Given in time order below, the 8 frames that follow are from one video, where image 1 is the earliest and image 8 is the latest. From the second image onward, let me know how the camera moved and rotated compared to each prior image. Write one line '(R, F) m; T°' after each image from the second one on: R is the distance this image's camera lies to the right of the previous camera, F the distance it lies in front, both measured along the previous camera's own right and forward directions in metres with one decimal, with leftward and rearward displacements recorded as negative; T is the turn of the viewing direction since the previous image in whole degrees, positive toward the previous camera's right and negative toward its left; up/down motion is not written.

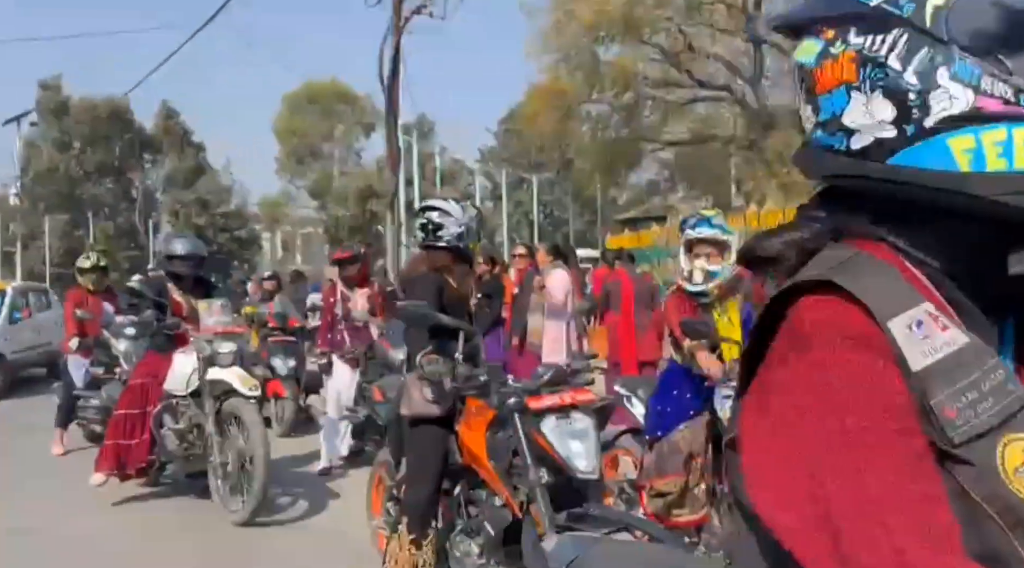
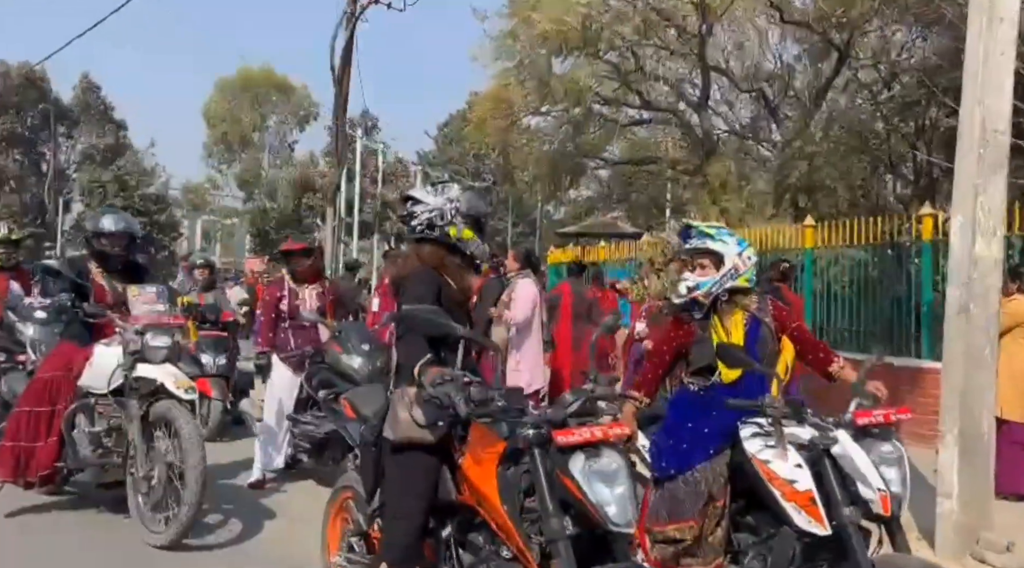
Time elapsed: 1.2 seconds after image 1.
(-0.3, +0.5) m; +5°
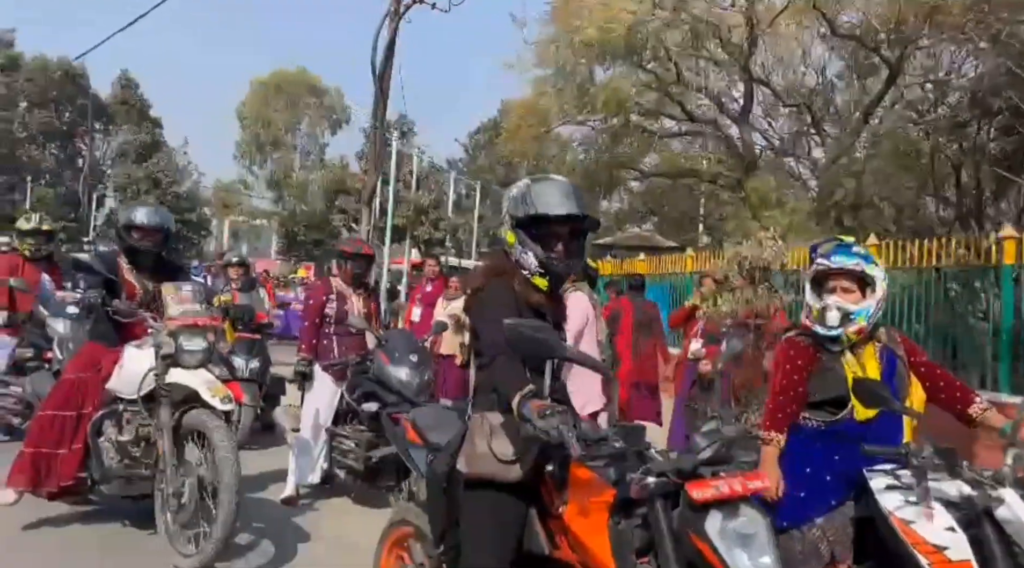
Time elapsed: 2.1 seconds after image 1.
(-0.2, +0.4) m; -2°
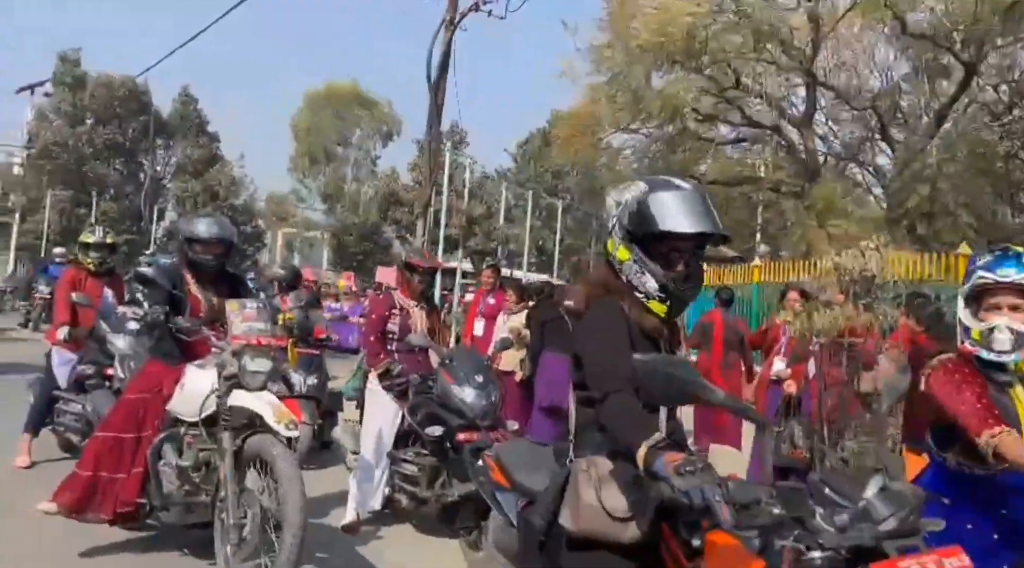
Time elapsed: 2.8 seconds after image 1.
(-0.1, +0.3) m; -3°
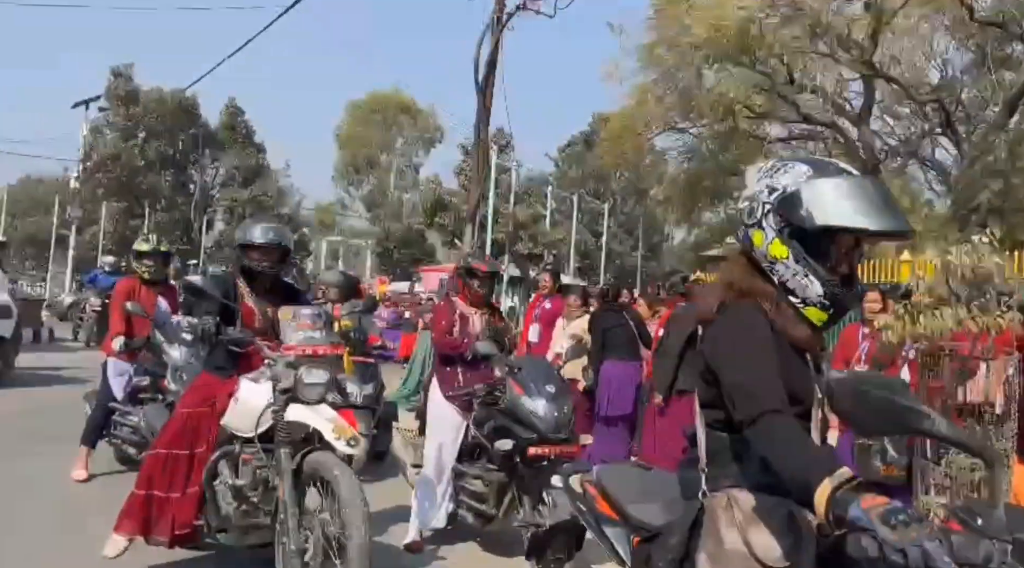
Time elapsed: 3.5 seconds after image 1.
(-0.2, +0.3) m; -3°
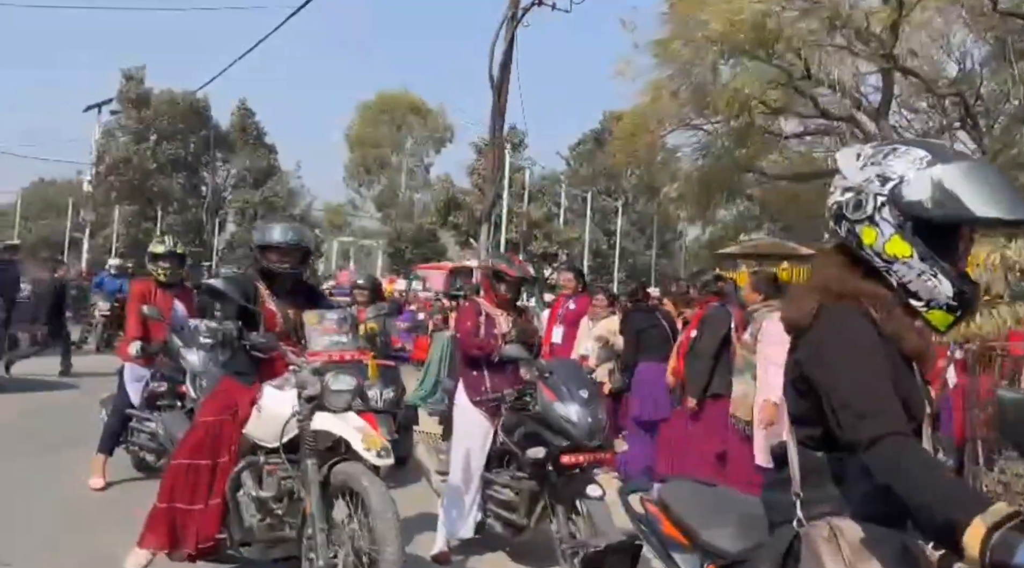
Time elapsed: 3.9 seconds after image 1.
(-0.1, +0.2) m; -1°
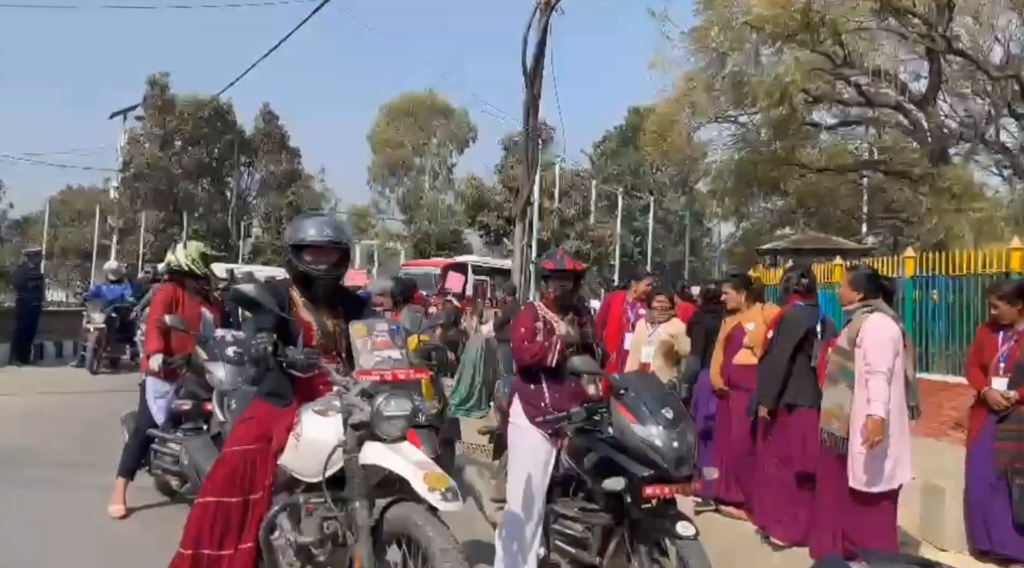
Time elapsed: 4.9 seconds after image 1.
(-0.2, +0.6) m; -2°
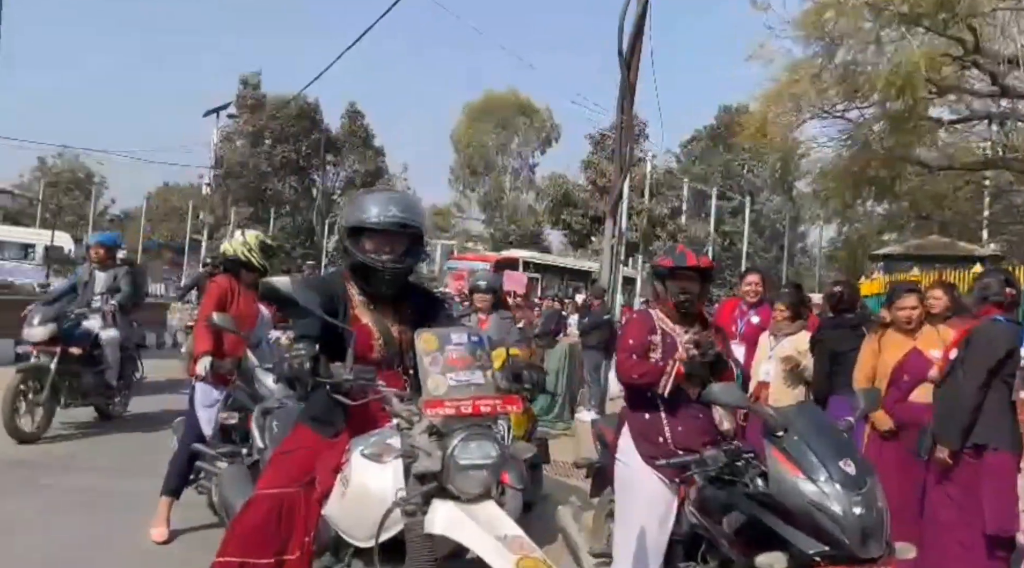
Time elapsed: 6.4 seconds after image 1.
(-0.1, +1.0) m; -5°
